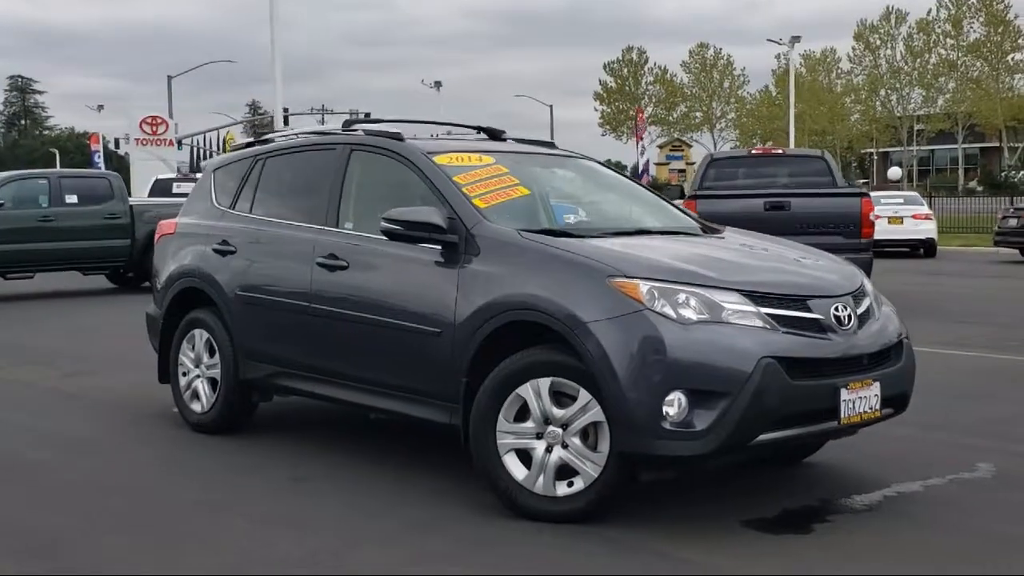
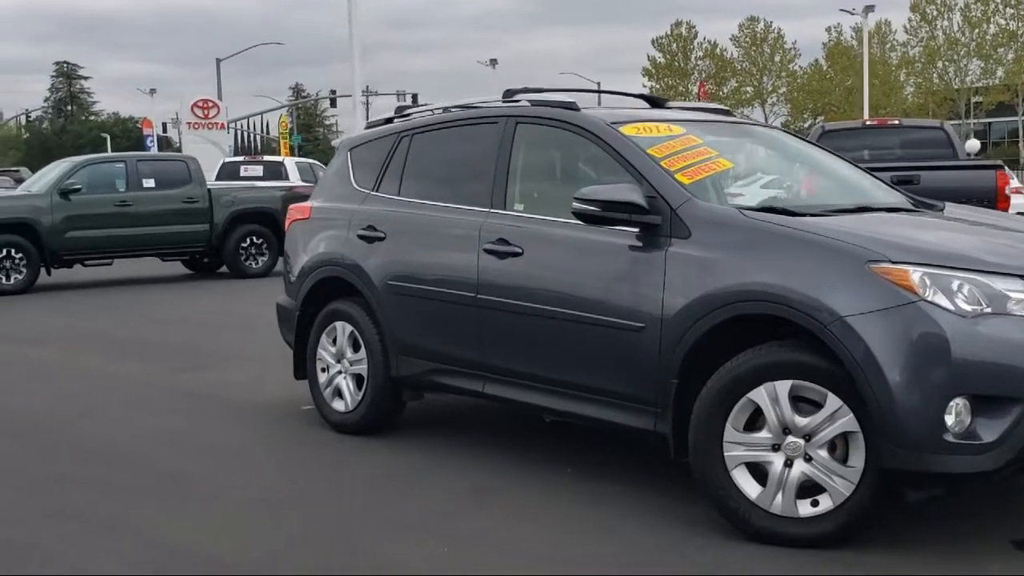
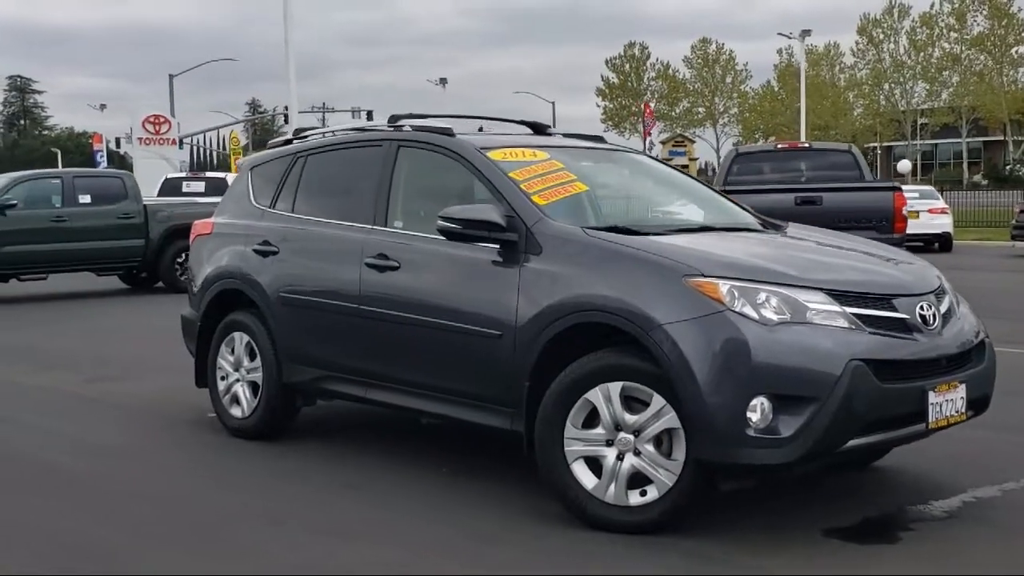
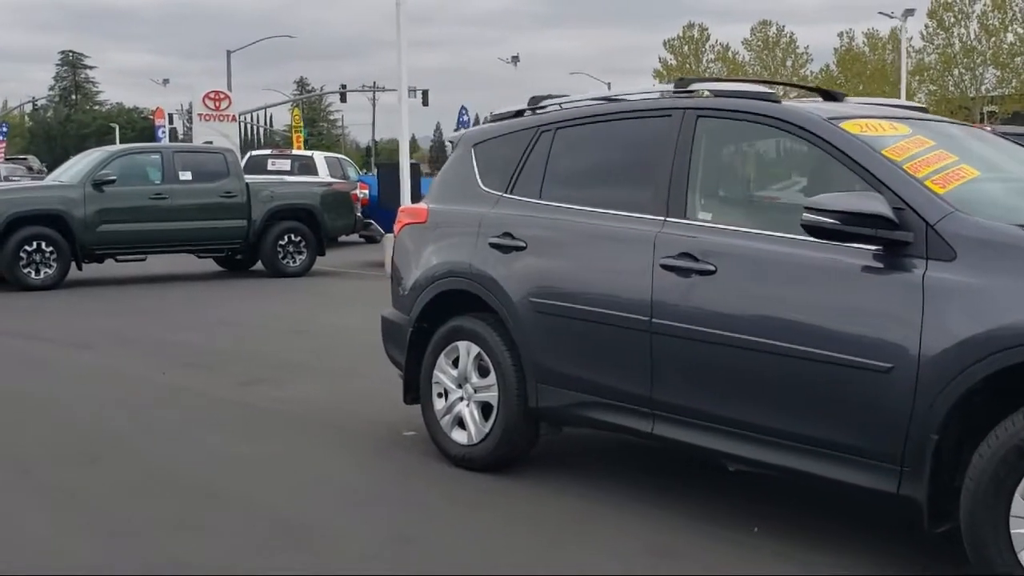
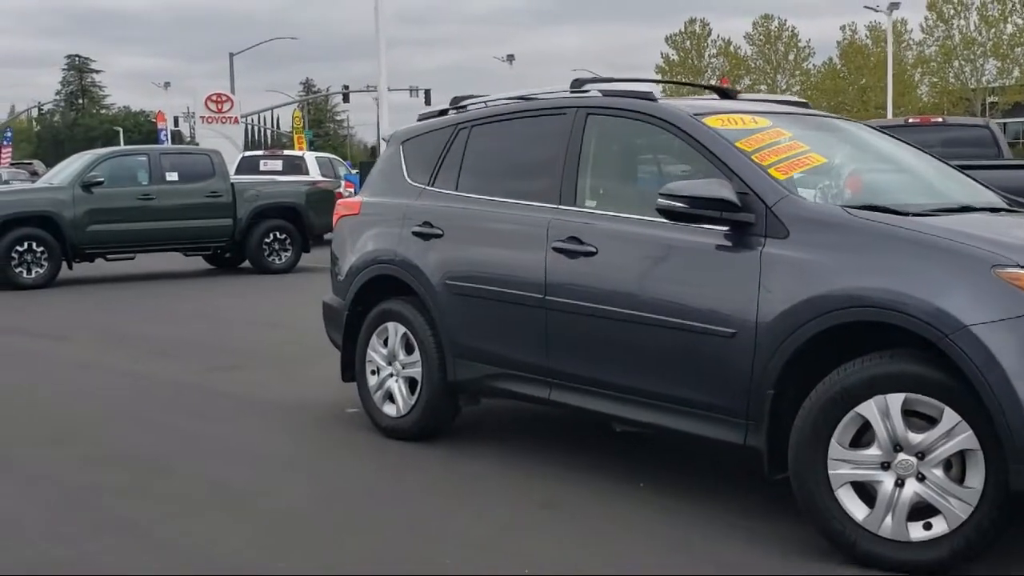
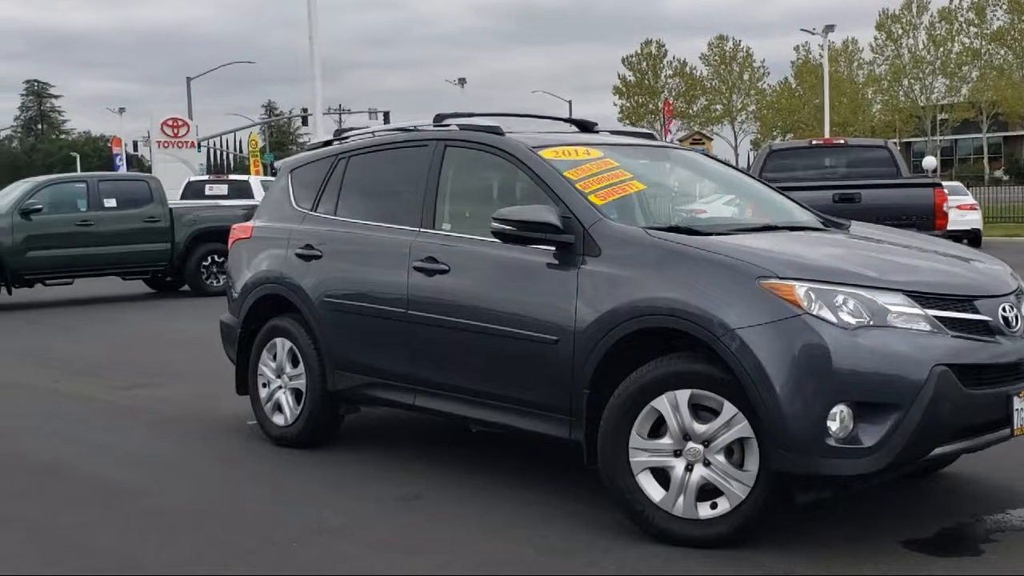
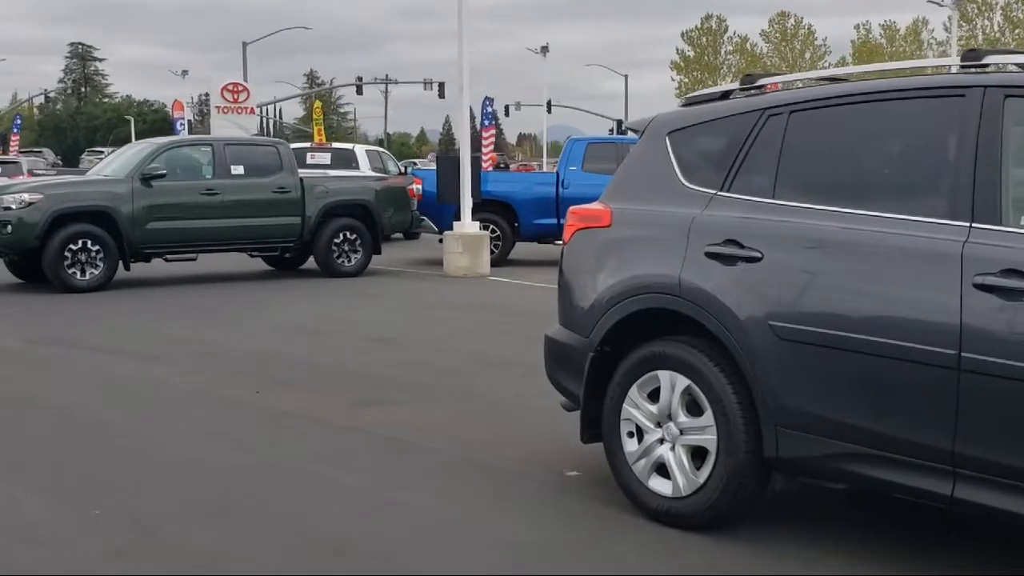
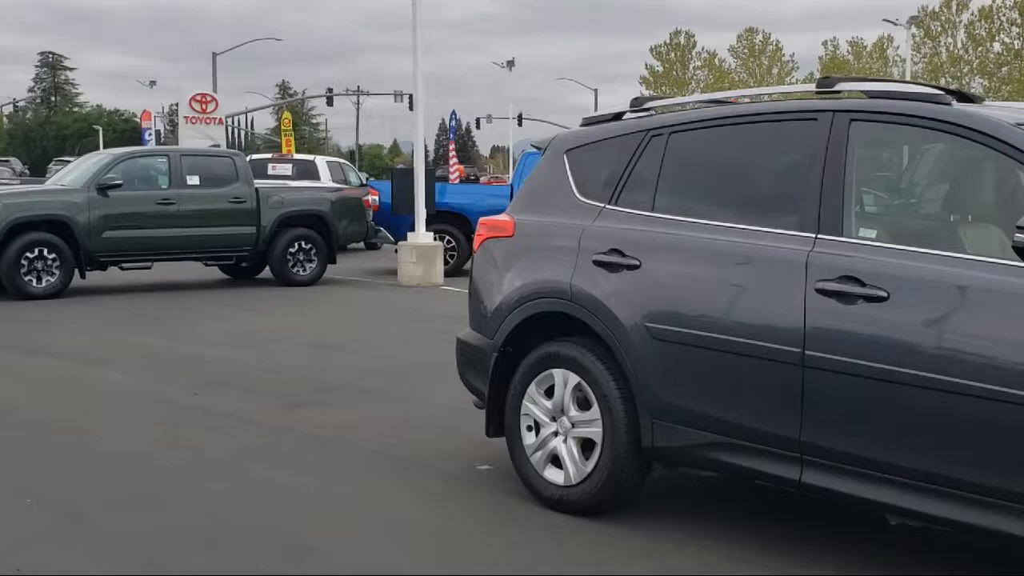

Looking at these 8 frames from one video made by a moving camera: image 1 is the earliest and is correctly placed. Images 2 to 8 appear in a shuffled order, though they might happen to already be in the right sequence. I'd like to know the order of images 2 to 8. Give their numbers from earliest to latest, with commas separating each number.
3, 6, 2, 5, 4, 8, 7
